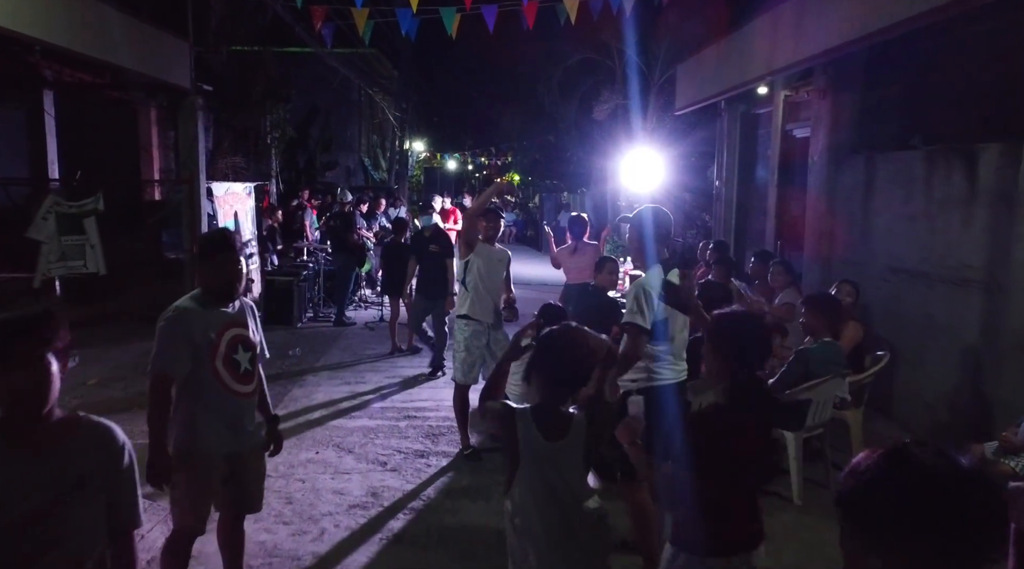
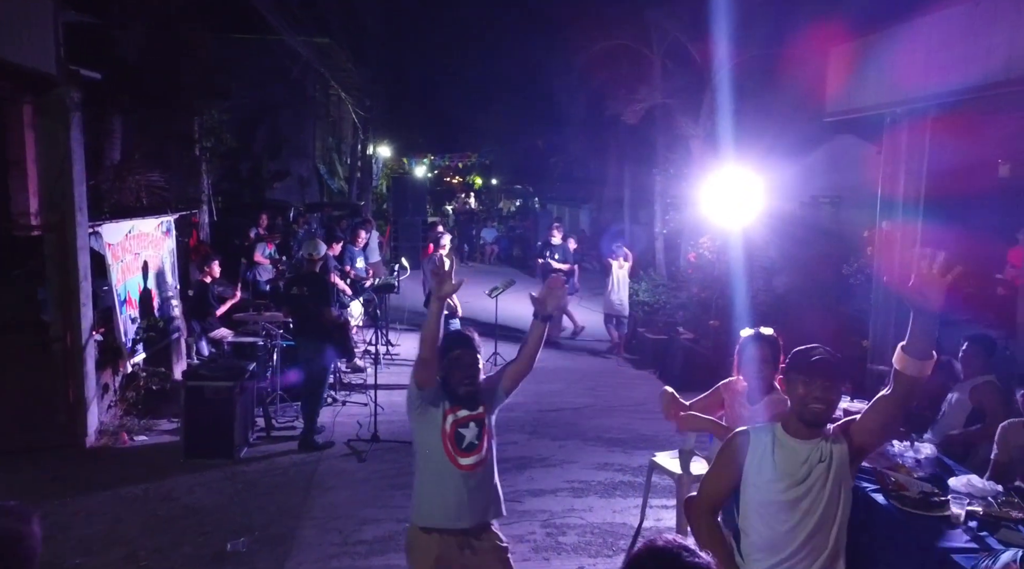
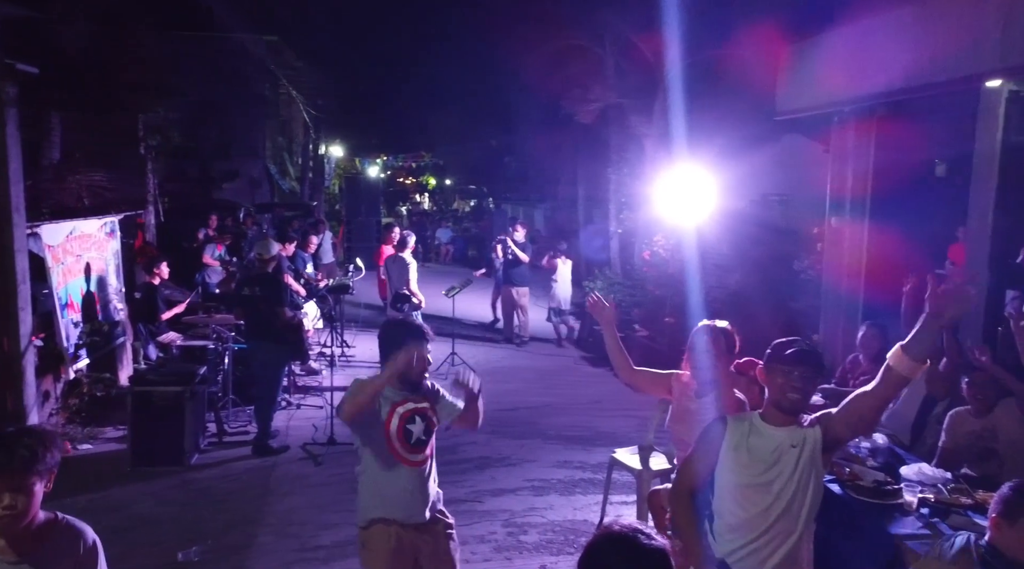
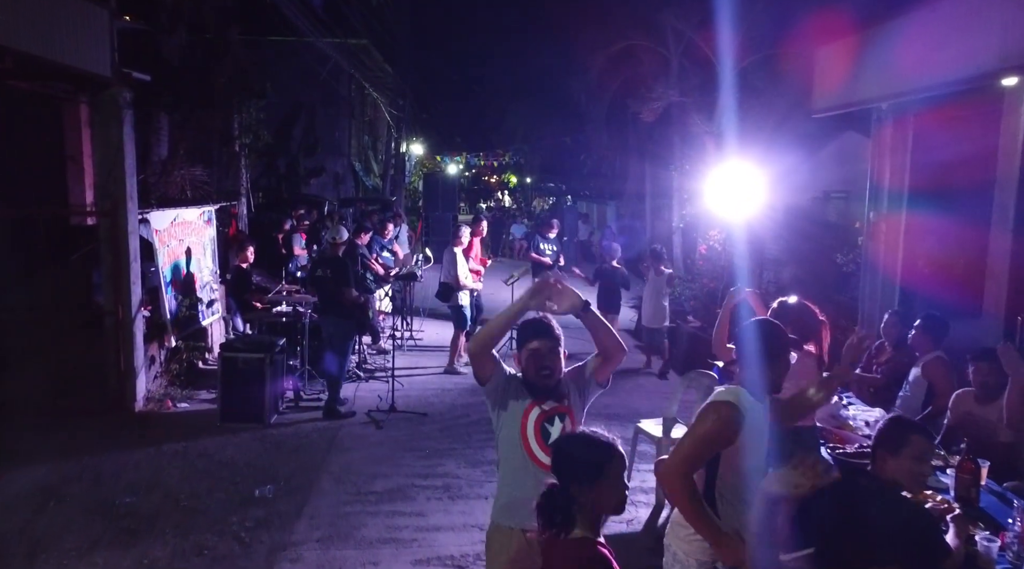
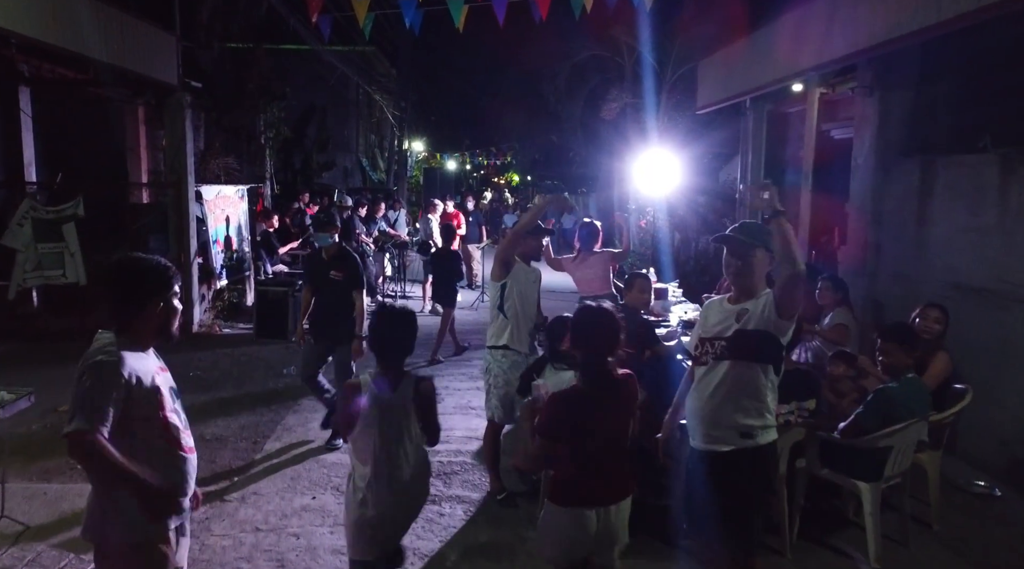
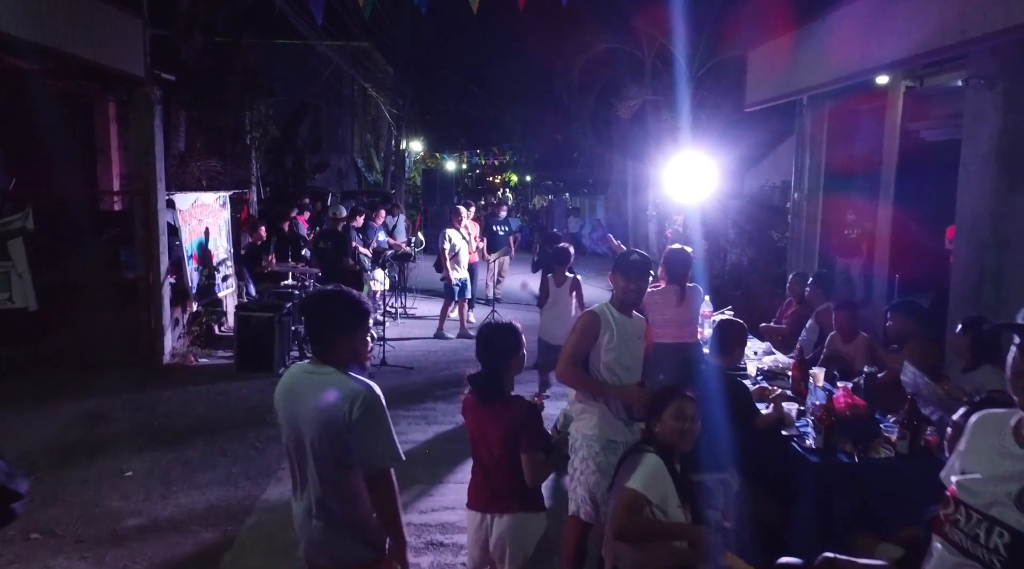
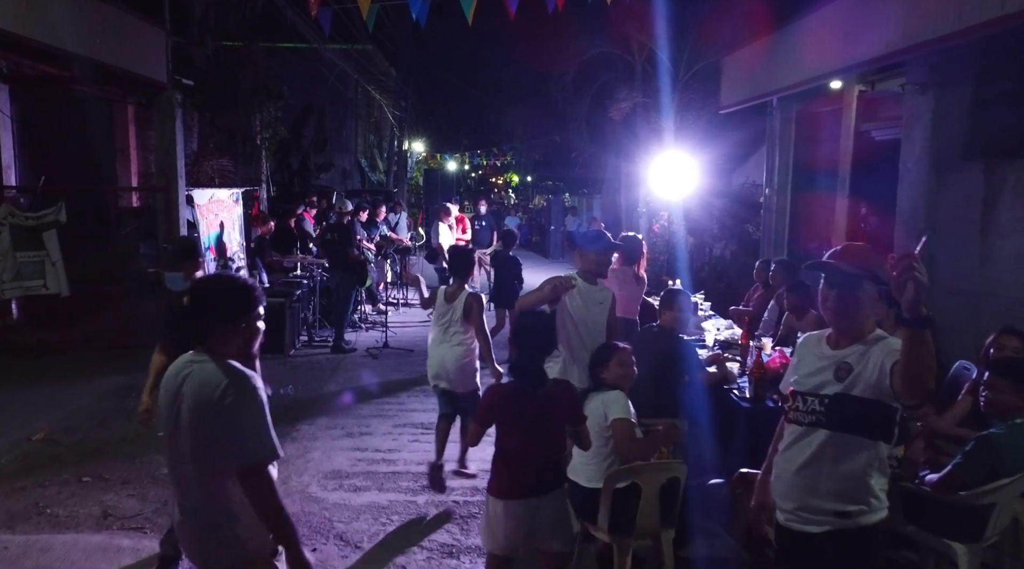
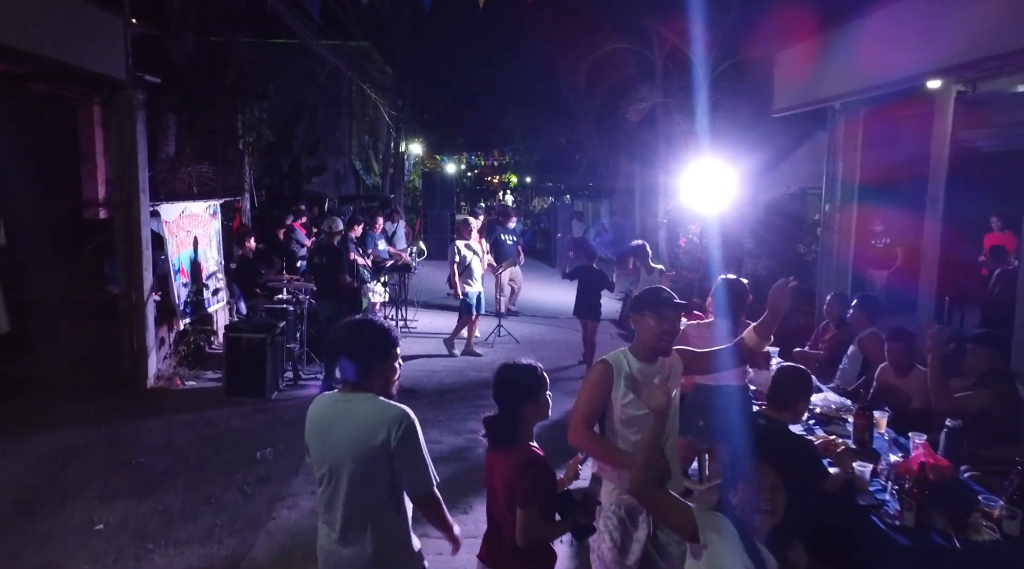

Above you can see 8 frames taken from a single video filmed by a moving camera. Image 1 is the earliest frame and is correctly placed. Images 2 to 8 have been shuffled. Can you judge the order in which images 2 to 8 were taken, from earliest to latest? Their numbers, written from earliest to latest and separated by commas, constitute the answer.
5, 7, 6, 8, 4, 2, 3
